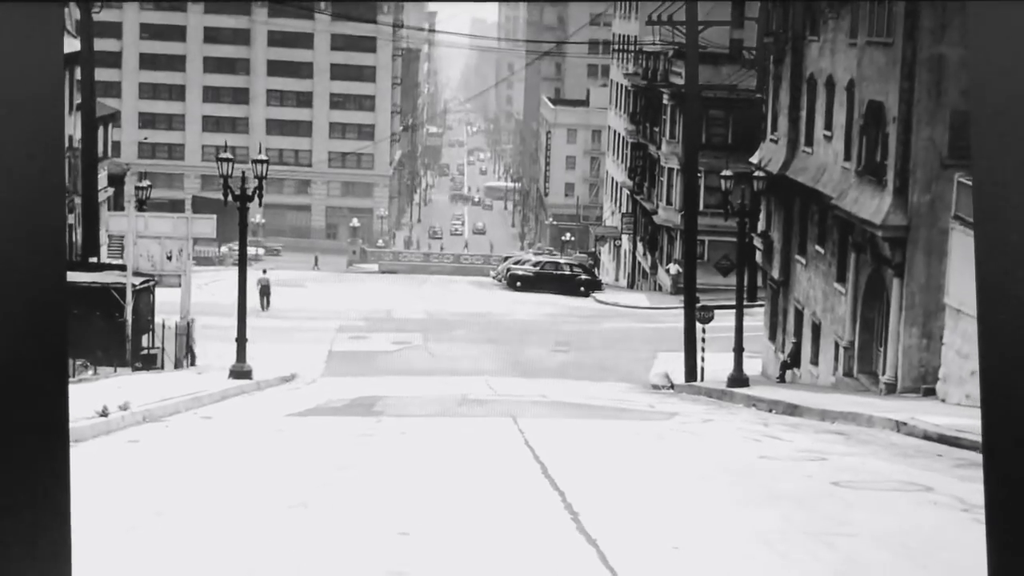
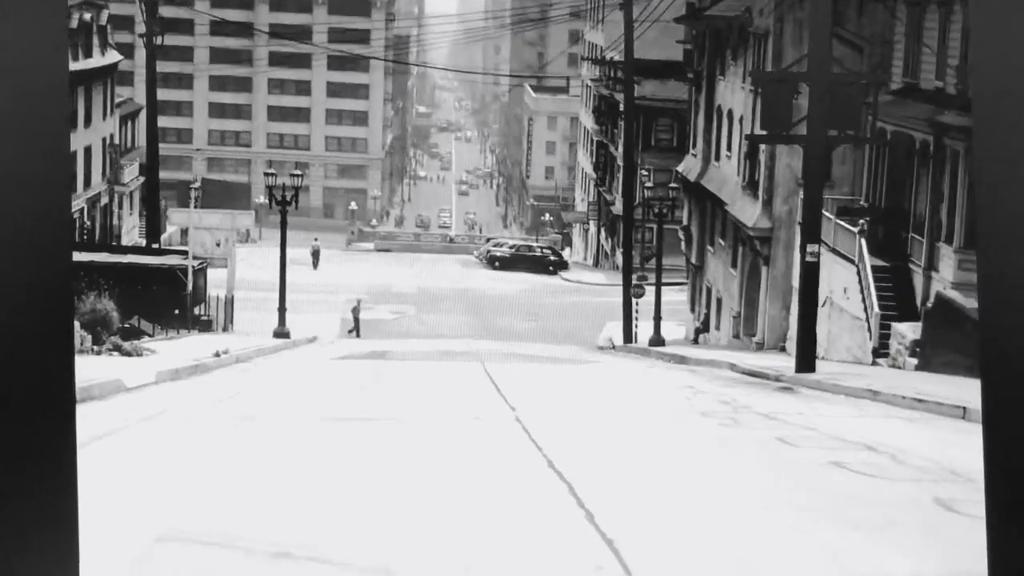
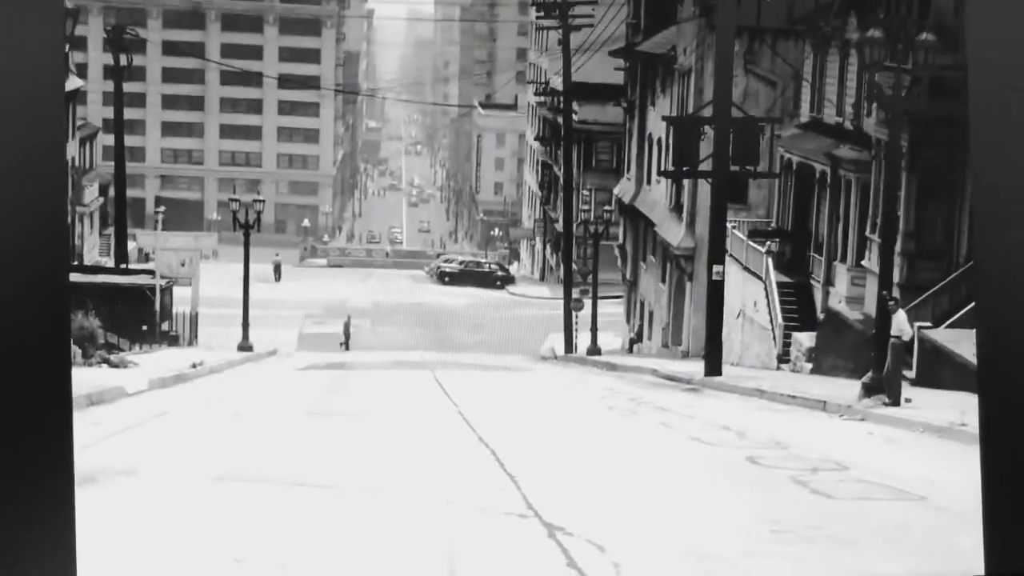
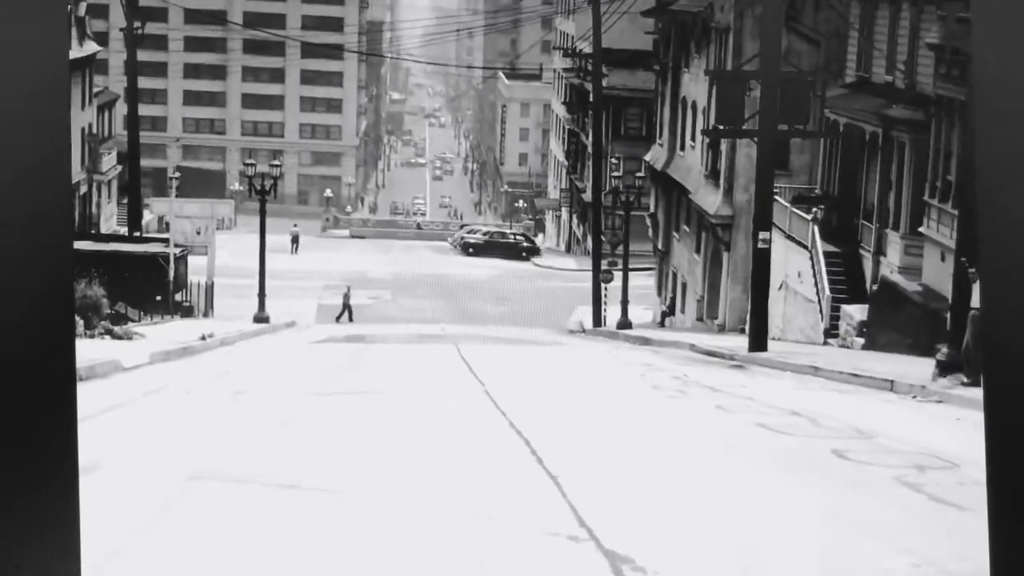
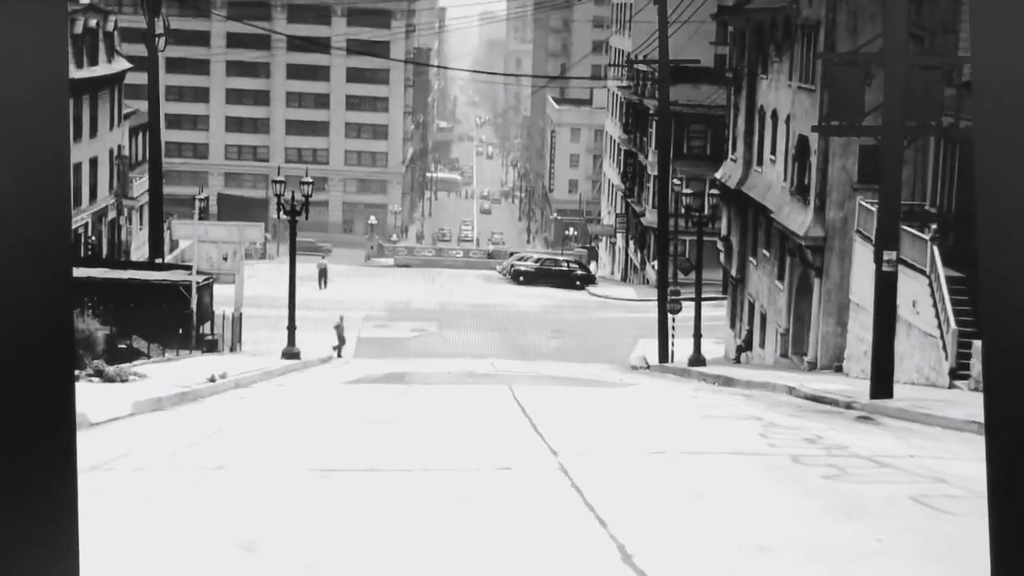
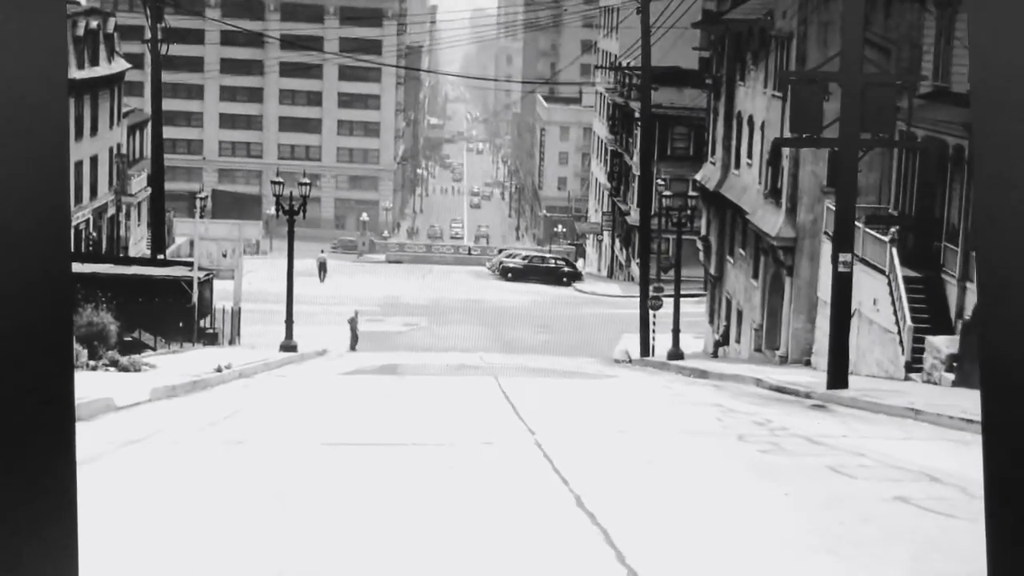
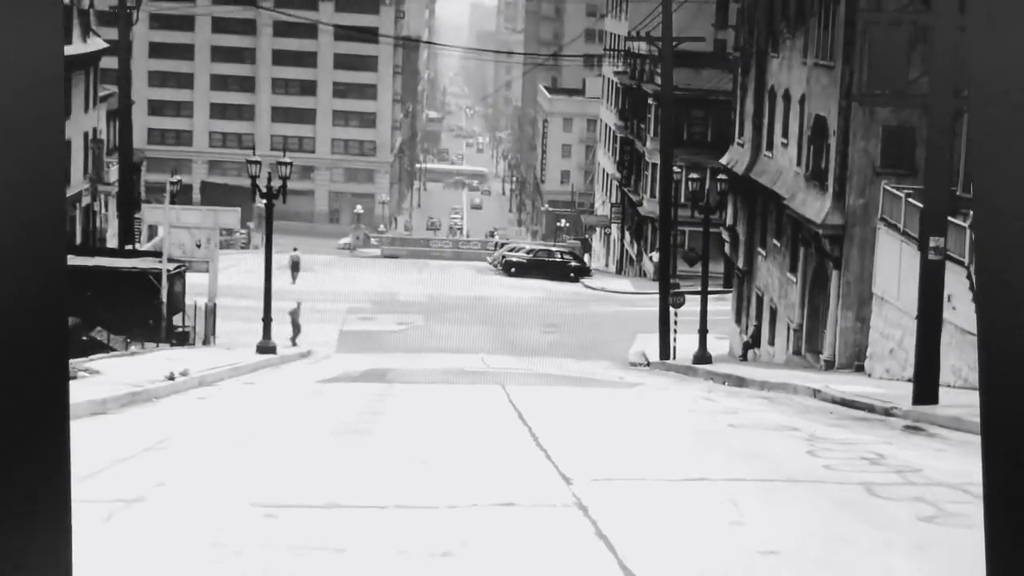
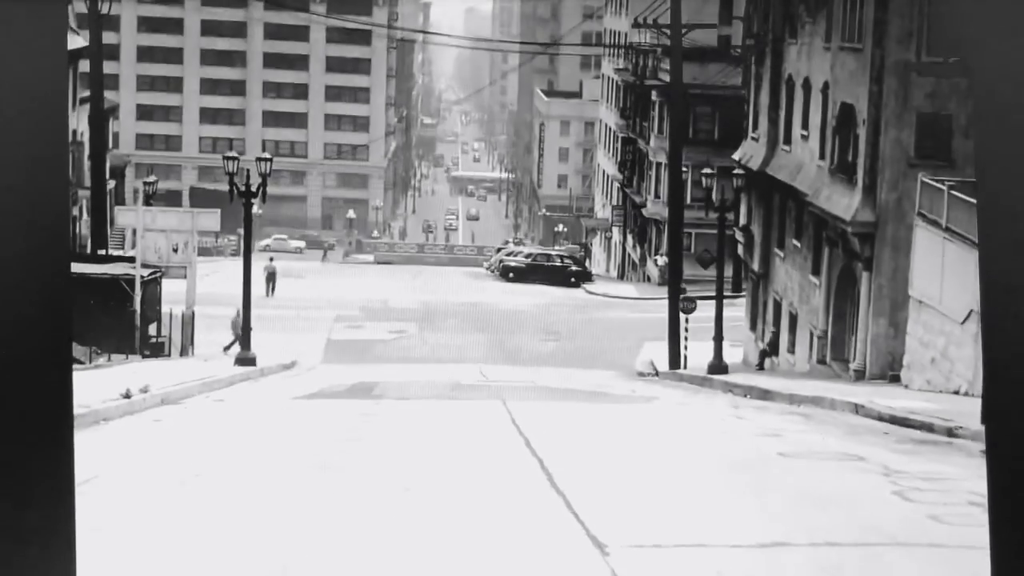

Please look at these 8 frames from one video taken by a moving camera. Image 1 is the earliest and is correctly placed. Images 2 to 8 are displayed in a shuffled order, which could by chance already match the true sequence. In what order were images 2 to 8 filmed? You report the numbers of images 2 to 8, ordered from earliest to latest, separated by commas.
8, 7, 5, 6, 2, 4, 3
